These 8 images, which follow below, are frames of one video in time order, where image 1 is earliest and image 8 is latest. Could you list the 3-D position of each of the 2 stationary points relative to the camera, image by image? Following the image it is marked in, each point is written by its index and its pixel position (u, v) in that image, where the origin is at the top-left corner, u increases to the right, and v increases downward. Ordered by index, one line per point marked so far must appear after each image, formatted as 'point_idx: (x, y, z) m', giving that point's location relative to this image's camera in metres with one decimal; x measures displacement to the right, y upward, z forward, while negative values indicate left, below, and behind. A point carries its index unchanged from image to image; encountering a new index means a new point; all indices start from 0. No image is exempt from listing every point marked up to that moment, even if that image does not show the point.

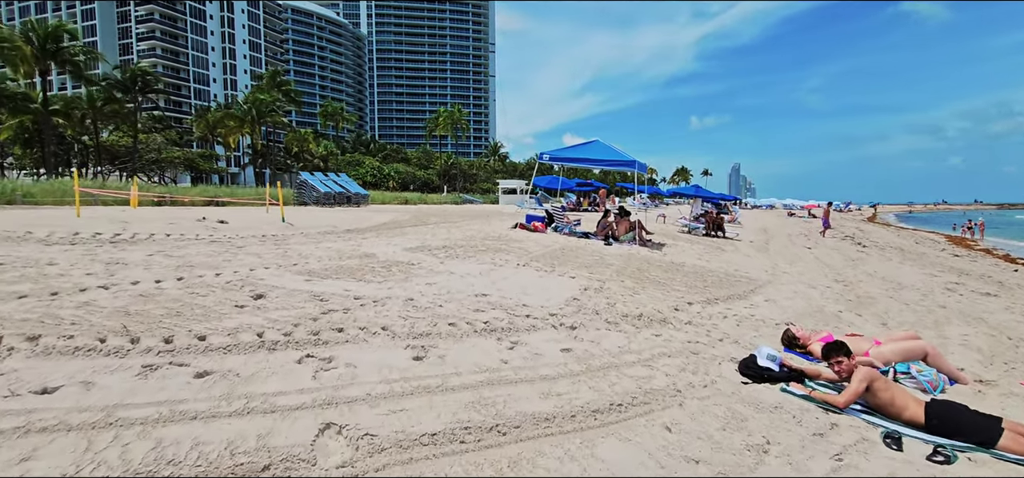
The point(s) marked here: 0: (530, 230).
0: (+0.5, +0.2, +13.6) m
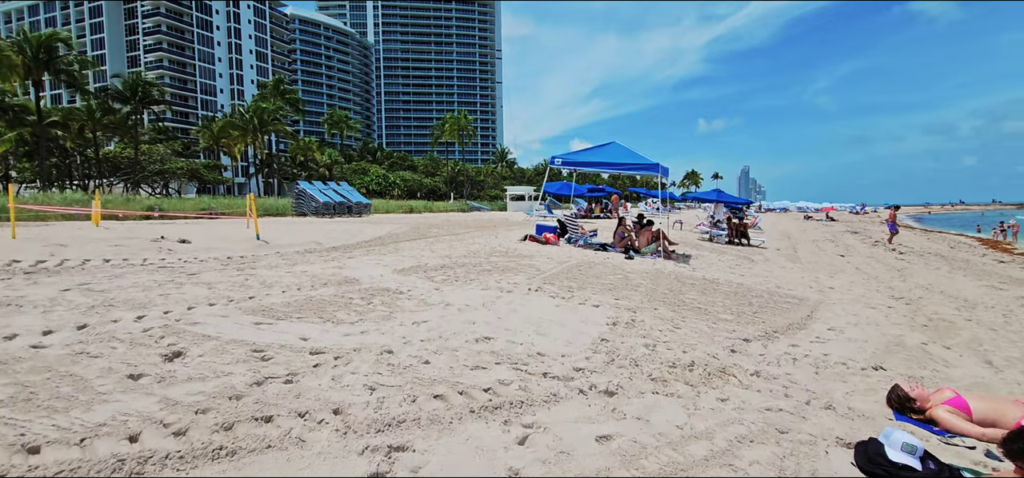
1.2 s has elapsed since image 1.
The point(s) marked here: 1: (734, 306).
0: (+0.7, -0.1, +12.3) m
1: (+3.0, -0.9, +6.9) m
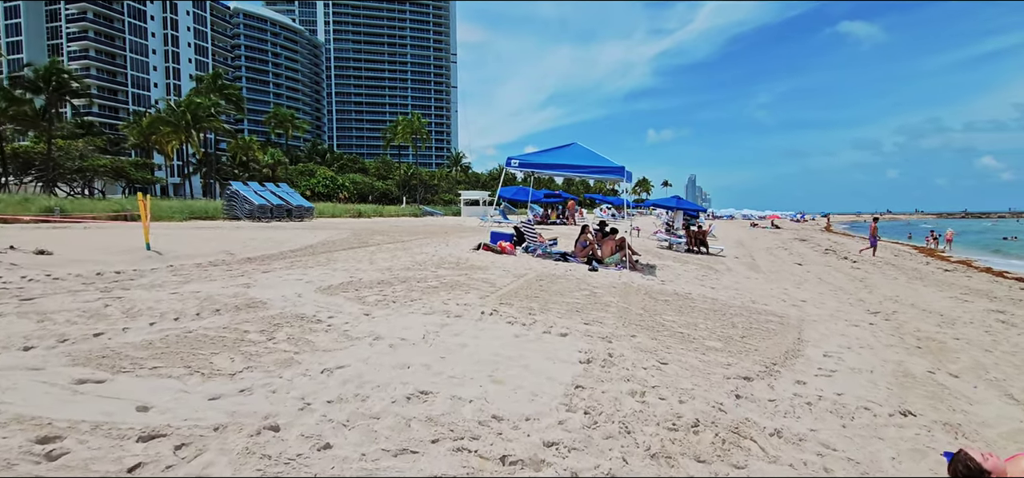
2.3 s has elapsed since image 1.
0: (-0.4, -0.3, +11.1) m
1: (+2.4, -1.1, +6.0) m
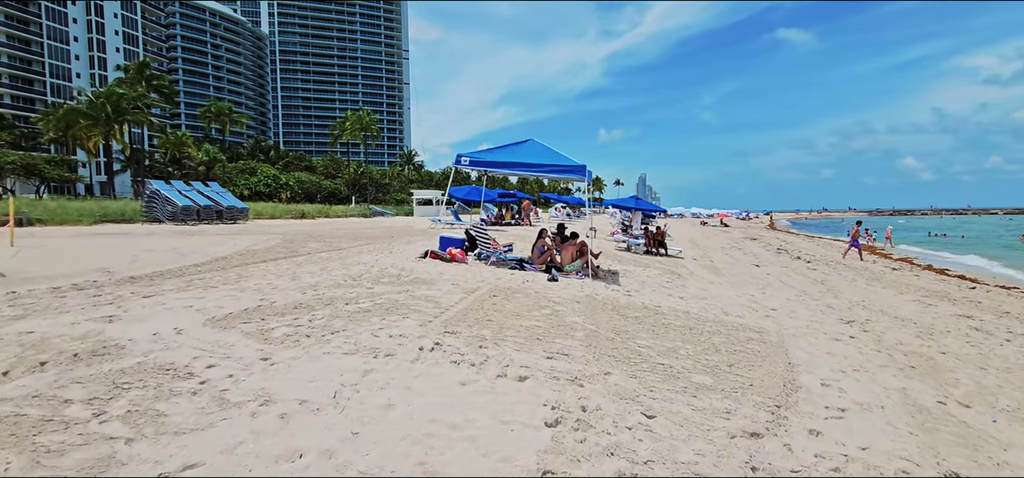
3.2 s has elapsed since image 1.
0: (-1.3, -0.4, +10.0) m
1: (+1.9, -1.2, +5.1) m
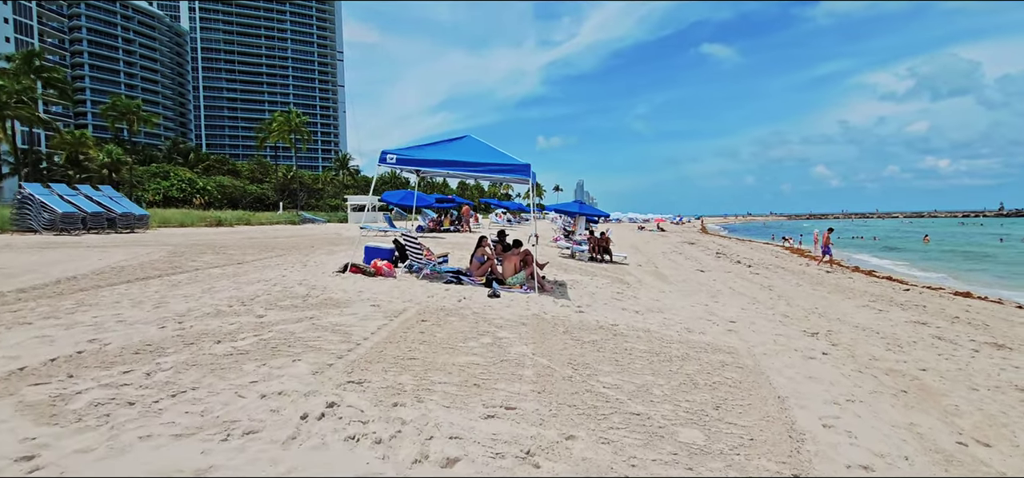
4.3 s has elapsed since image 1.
0: (-2.4, -0.6, +8.5) m
1: (+1.4, -1.3, +4.1) m
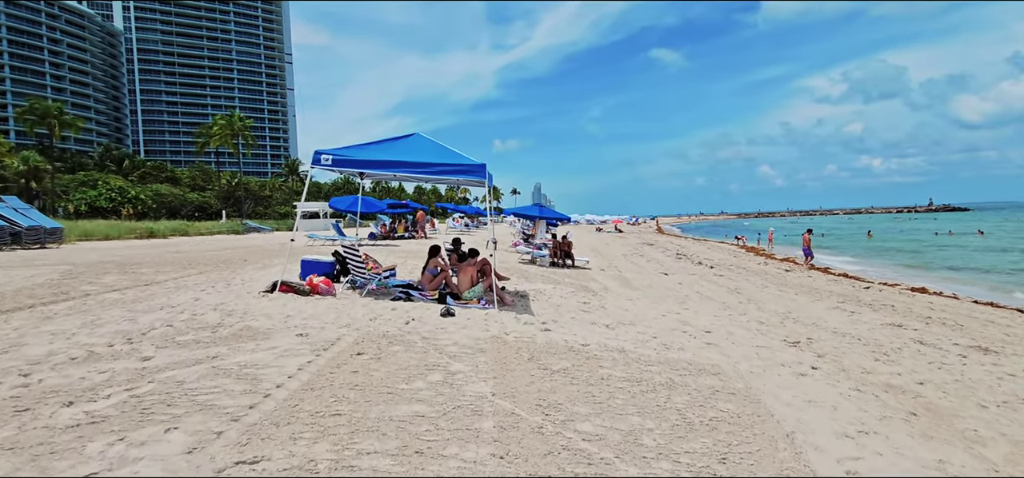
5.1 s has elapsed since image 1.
0: (-3.0, -0.8, +7.4) m
1: (+1.1, -1.3, +3.3) m
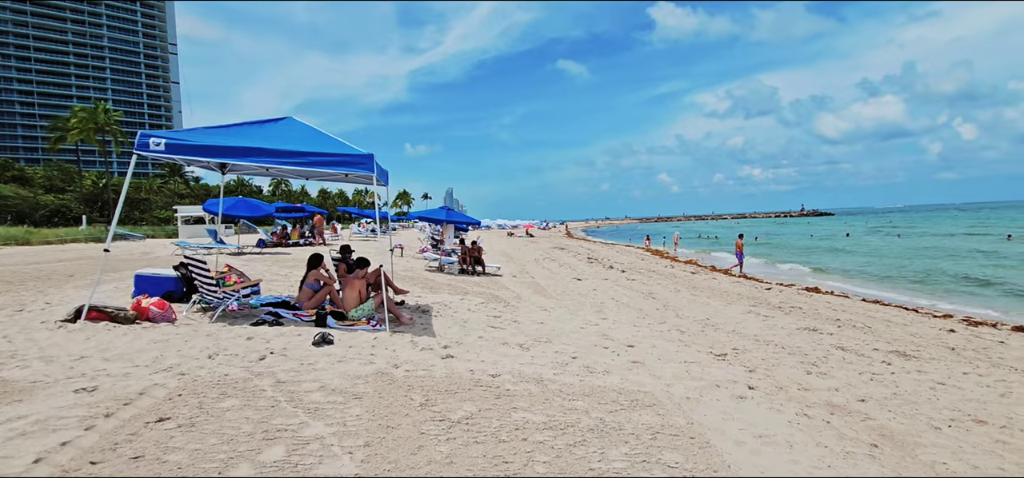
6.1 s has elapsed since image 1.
0: (-4.2, -0.9, +5.6) m
1: (+0.5, -1.4, +2.2) m
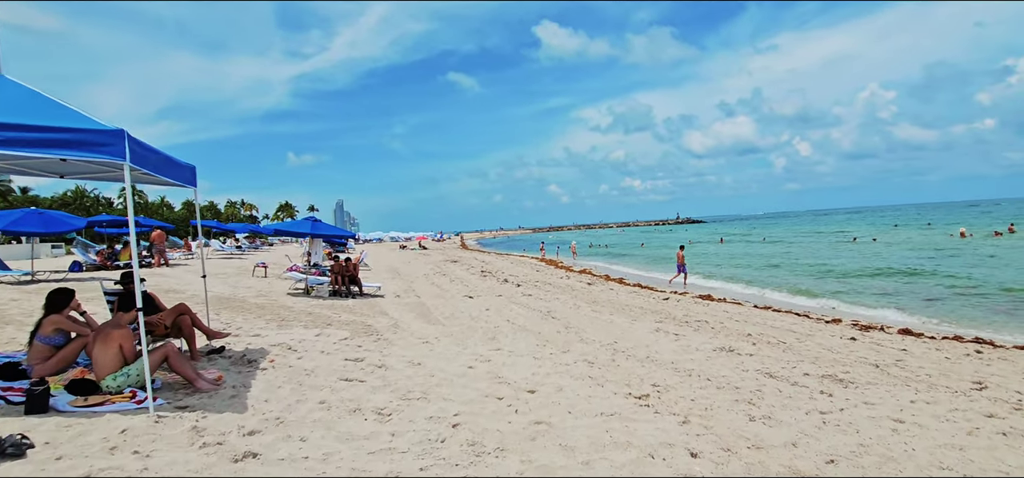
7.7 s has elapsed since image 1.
0: (-5.2, -1.1, +2.8) m
1: (+0.1, -1.4, +0.4) m
